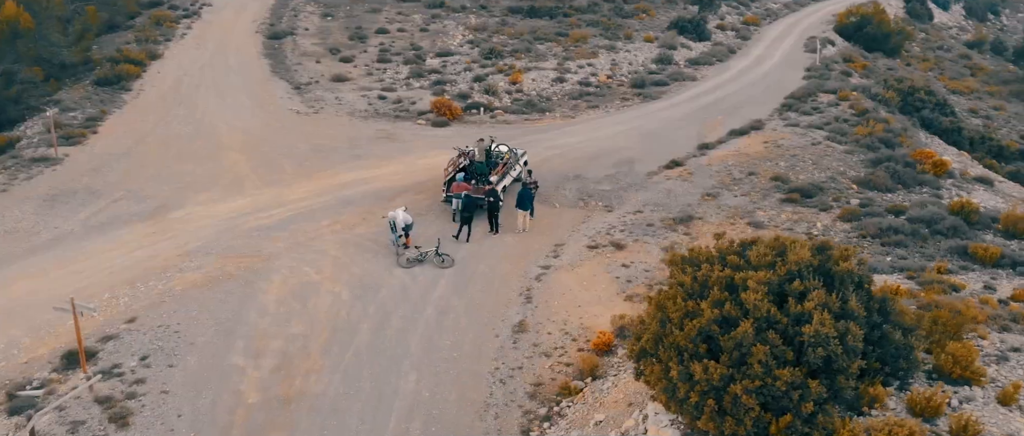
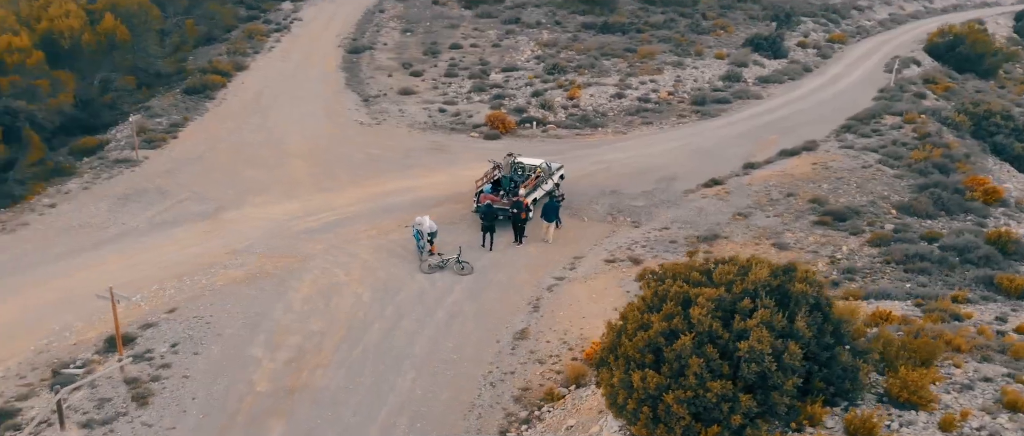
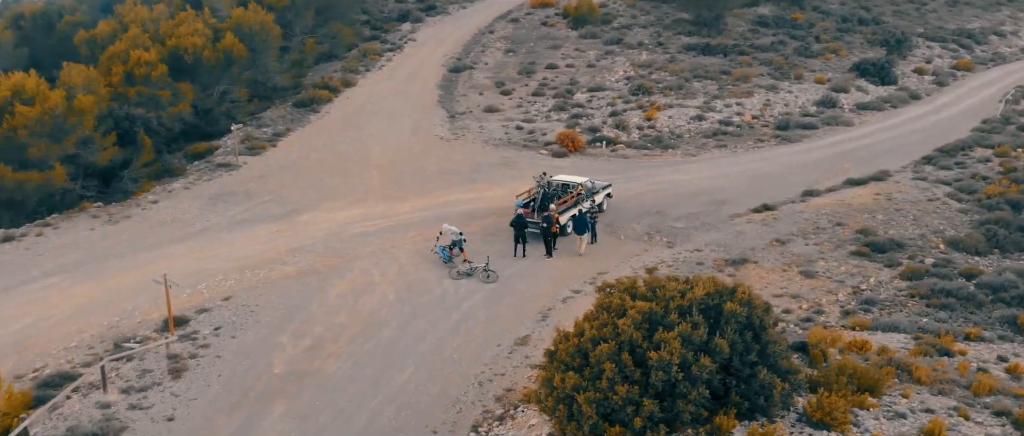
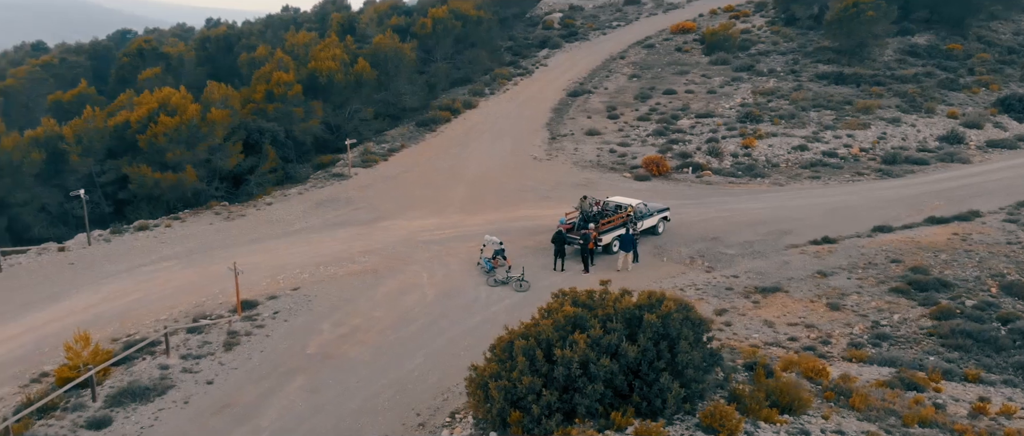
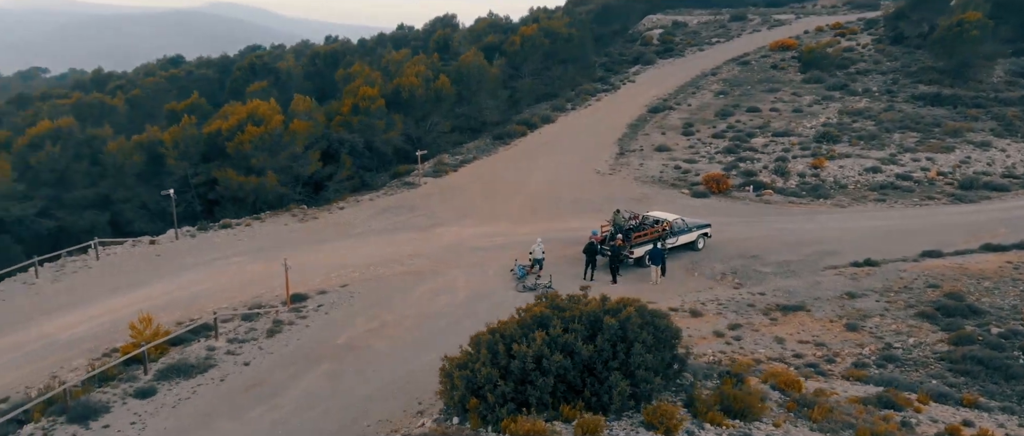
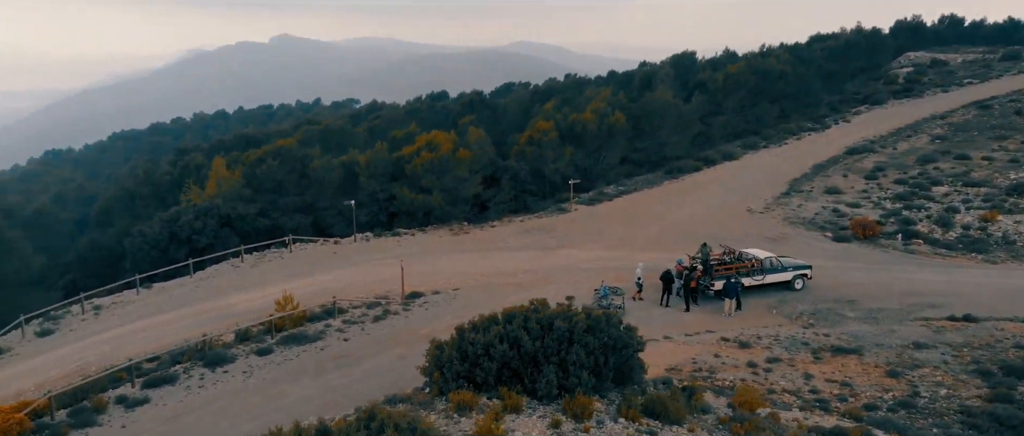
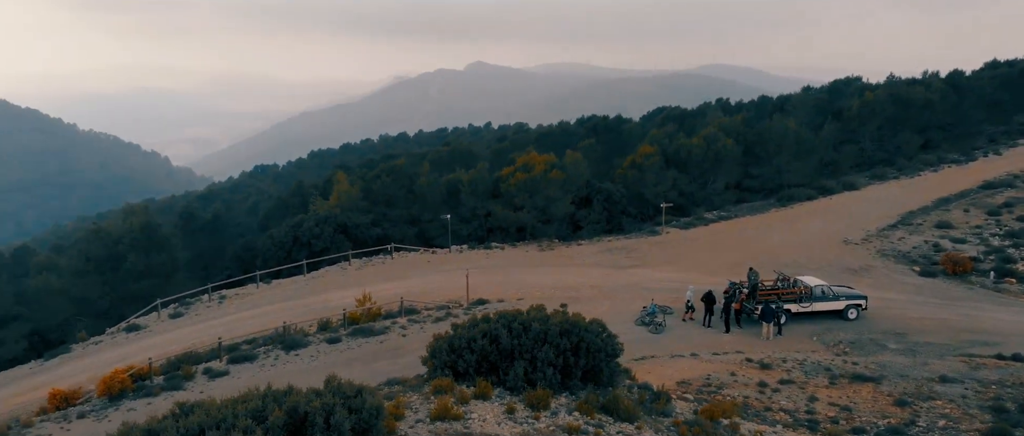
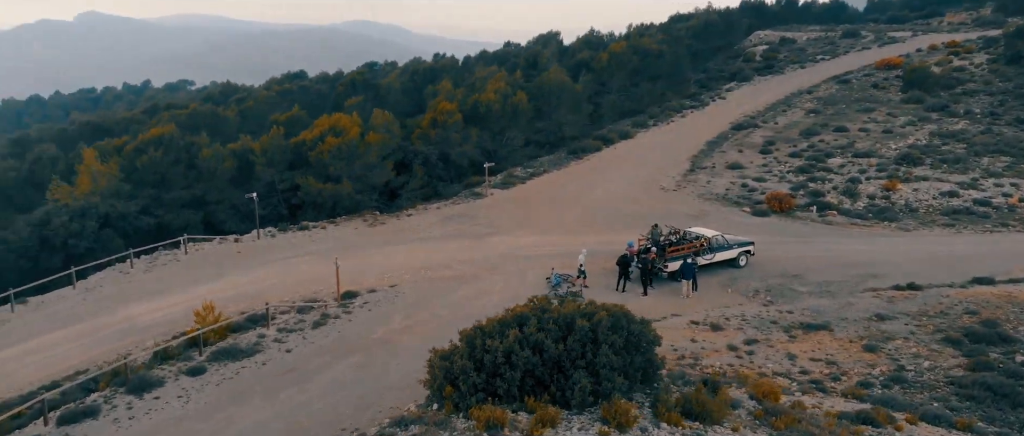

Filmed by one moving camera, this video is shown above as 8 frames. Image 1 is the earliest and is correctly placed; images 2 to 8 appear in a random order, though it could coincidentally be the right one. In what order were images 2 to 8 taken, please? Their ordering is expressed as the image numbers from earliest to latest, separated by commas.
2, 3, 4, 5, 8, 6, 7
